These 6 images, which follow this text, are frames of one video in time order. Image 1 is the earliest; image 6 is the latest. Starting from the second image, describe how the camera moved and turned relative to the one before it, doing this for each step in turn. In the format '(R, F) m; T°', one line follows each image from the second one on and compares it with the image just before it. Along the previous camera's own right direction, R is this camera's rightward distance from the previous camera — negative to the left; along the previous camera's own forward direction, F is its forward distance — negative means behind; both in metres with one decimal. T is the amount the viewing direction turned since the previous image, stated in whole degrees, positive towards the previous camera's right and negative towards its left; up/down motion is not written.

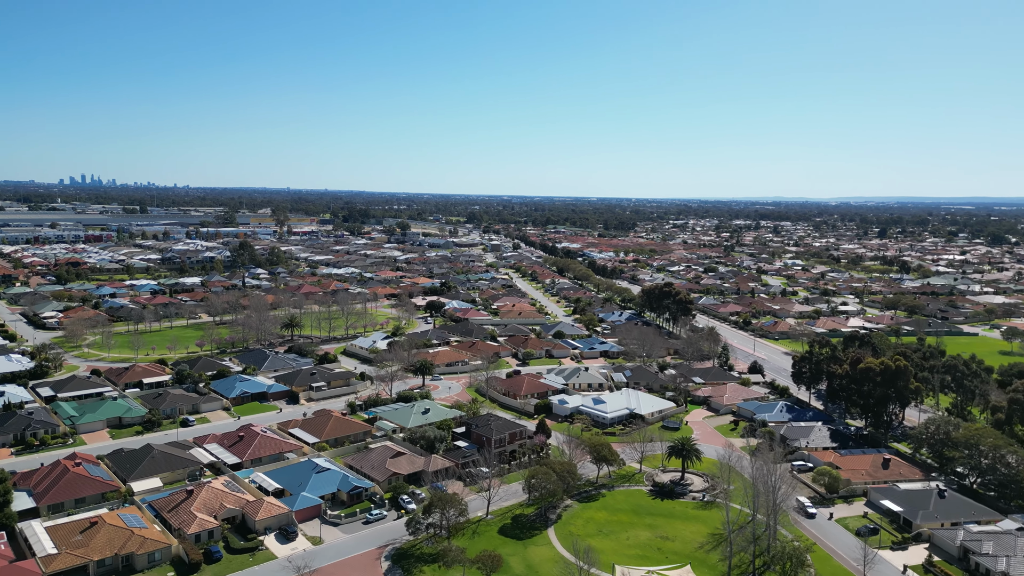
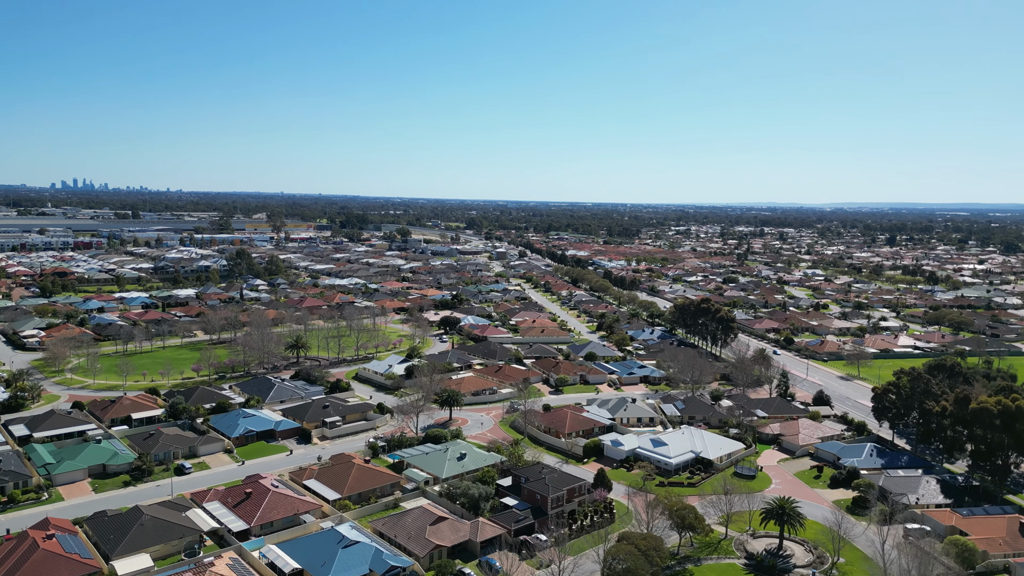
(-2.3, +4.7) m; 0°
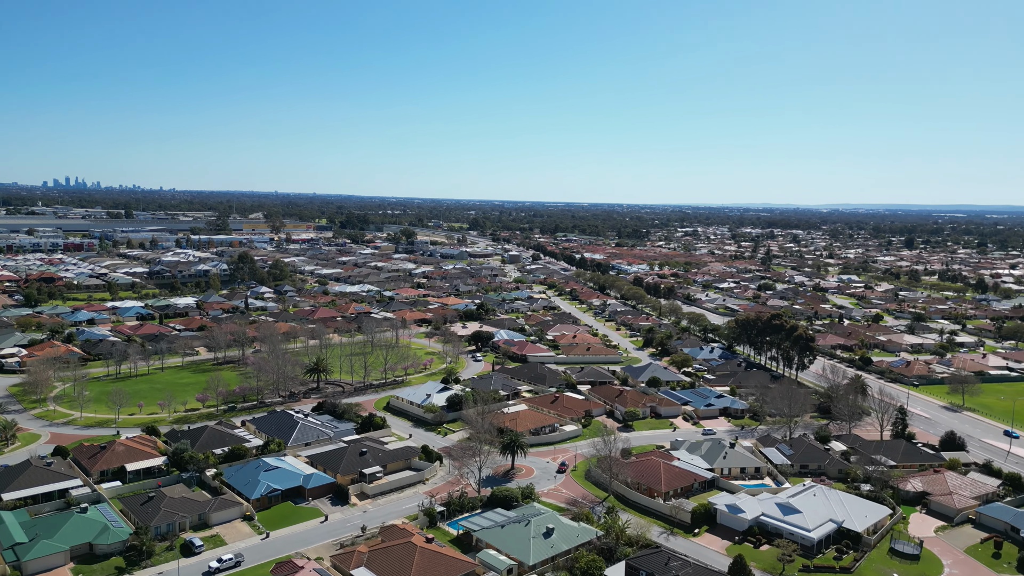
(-3.4, +6.4) m; 0°
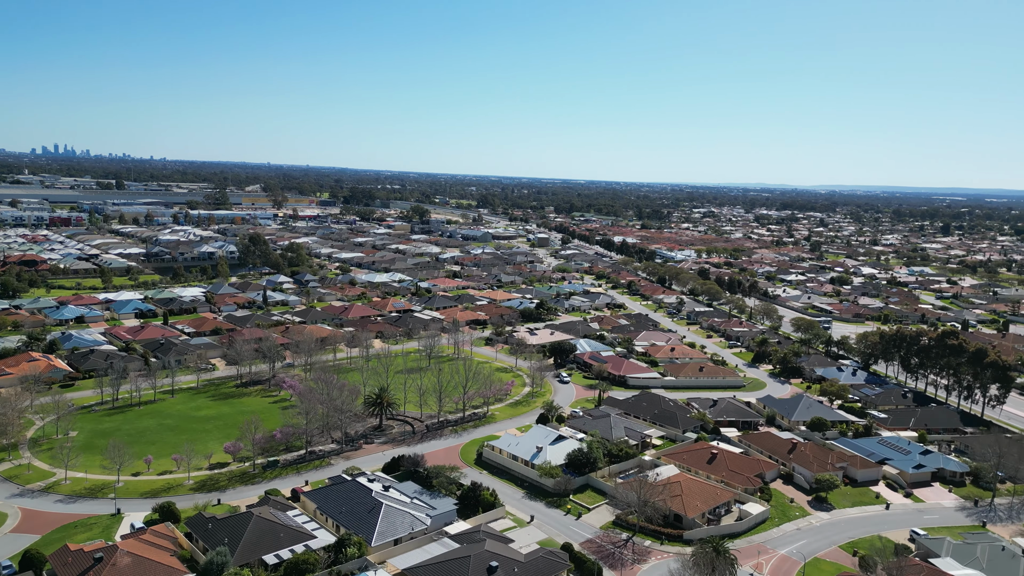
(-6.0, +10.4) m; +1°
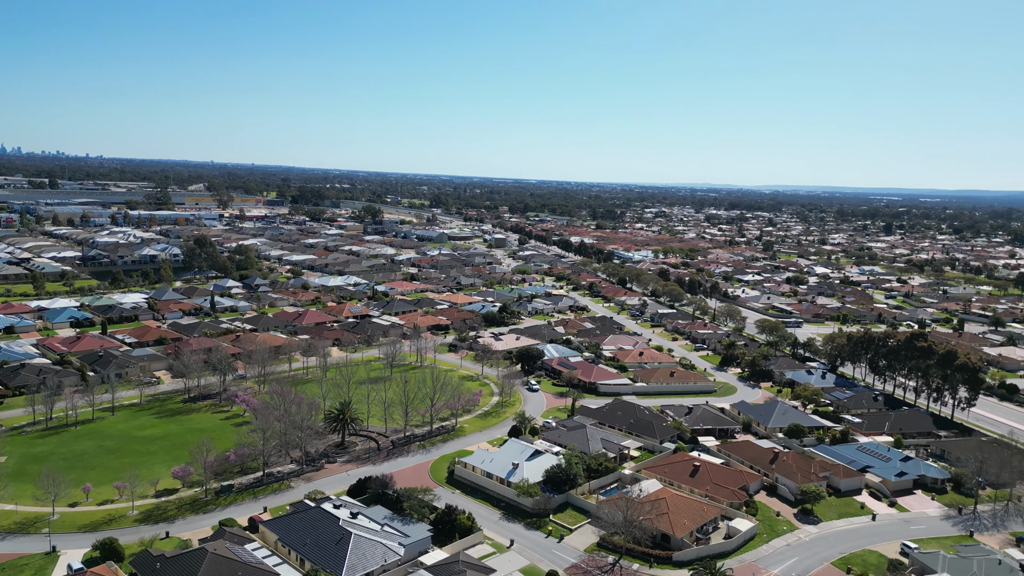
(-0.8, +1.6) m; +4°
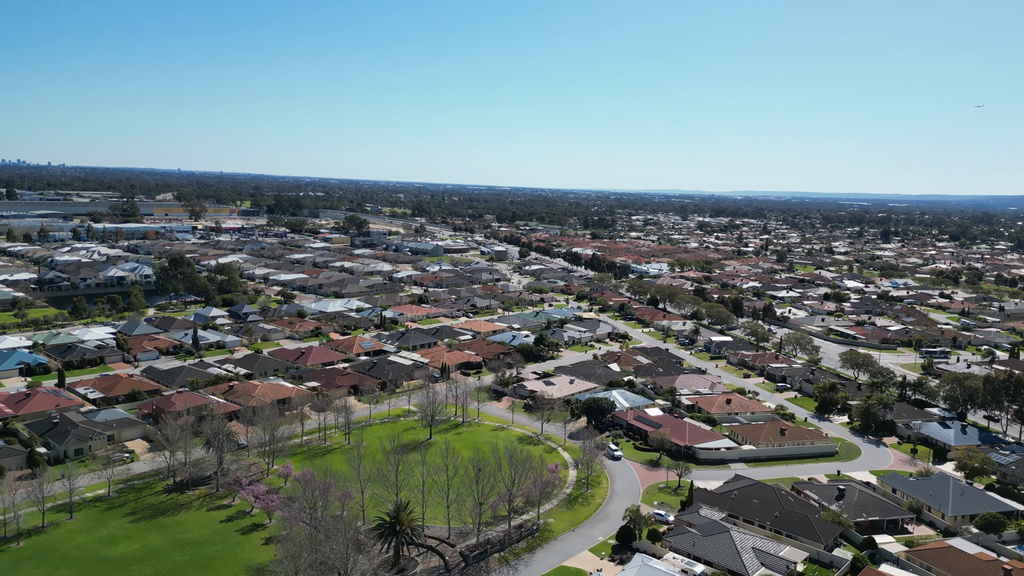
(-4.4, +8.4) m; +2°
